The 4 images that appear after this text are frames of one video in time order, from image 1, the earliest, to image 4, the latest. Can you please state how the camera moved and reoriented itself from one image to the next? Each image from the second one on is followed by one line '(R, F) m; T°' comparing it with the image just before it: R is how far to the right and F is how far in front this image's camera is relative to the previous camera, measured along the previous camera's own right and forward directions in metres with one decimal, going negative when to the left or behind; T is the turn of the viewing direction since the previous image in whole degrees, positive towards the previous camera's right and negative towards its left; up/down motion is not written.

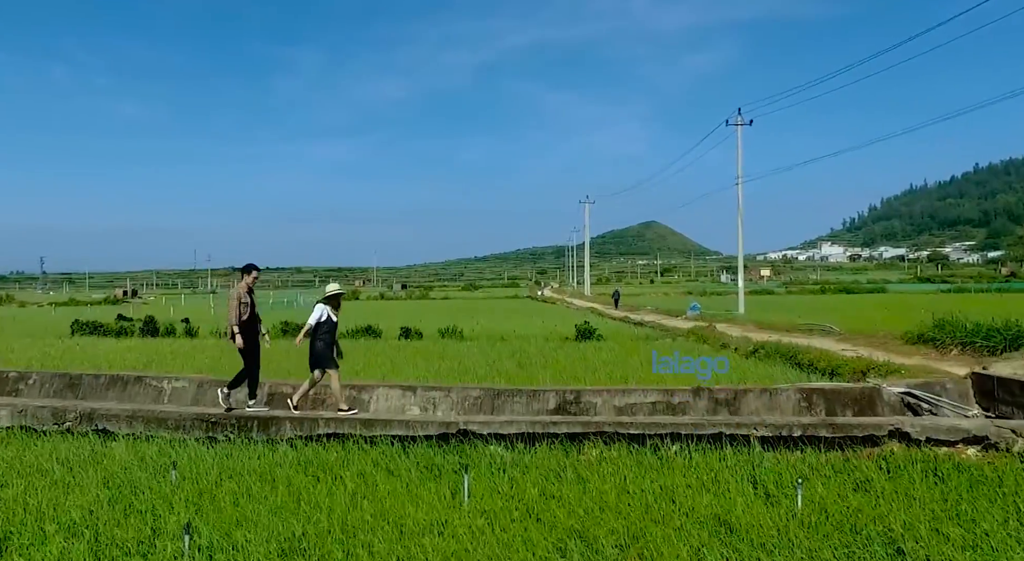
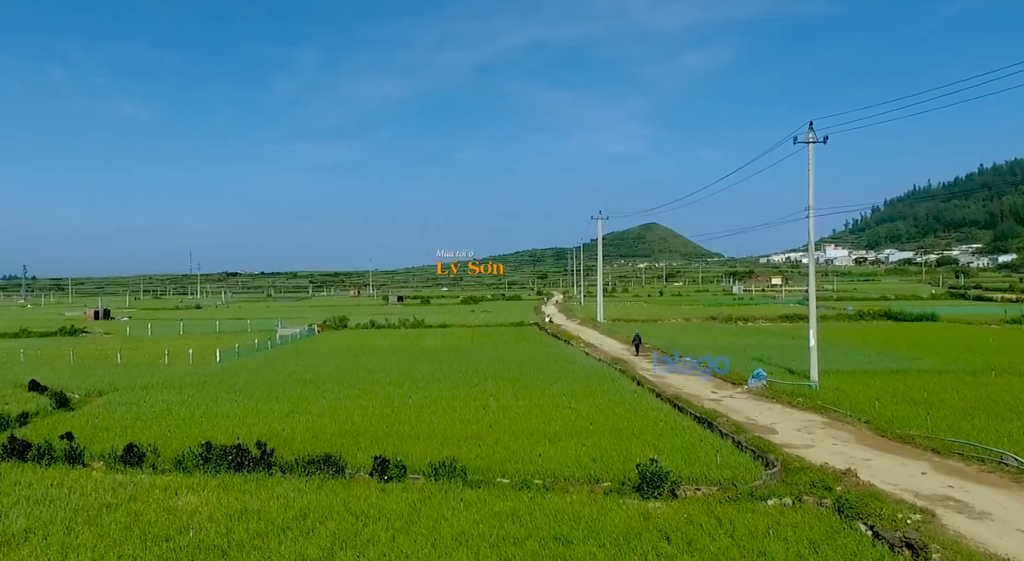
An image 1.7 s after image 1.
(-0.4, +5.2) m; 0°
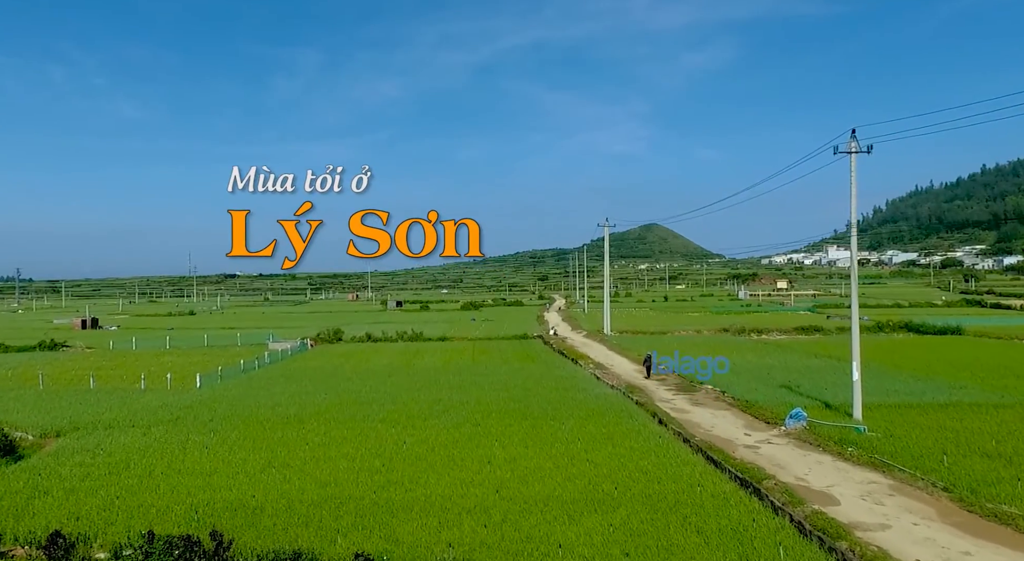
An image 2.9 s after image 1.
(-0.2, +2.2) m; 0°
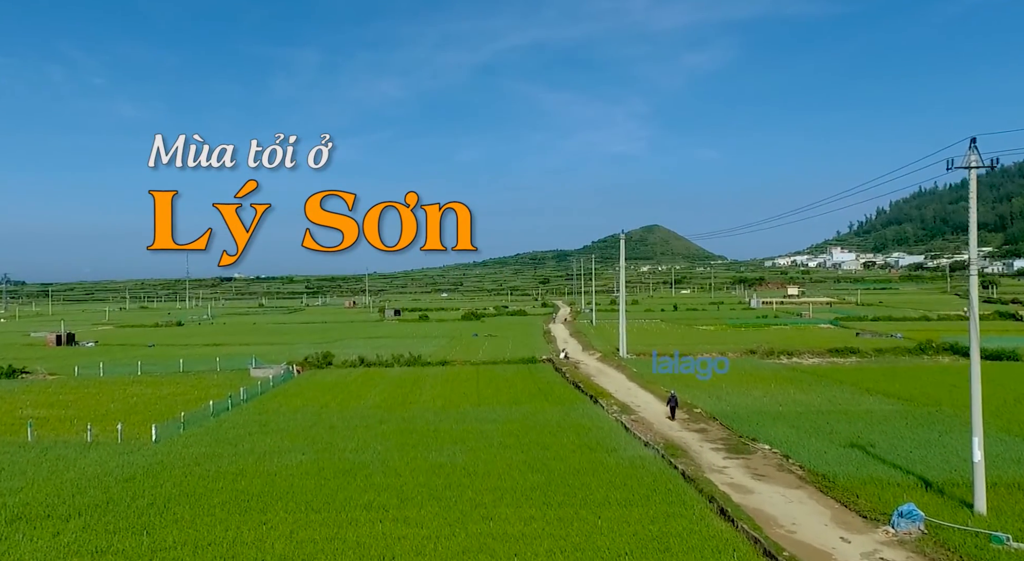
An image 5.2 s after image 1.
(-0.4, +4.1) m; 0°
